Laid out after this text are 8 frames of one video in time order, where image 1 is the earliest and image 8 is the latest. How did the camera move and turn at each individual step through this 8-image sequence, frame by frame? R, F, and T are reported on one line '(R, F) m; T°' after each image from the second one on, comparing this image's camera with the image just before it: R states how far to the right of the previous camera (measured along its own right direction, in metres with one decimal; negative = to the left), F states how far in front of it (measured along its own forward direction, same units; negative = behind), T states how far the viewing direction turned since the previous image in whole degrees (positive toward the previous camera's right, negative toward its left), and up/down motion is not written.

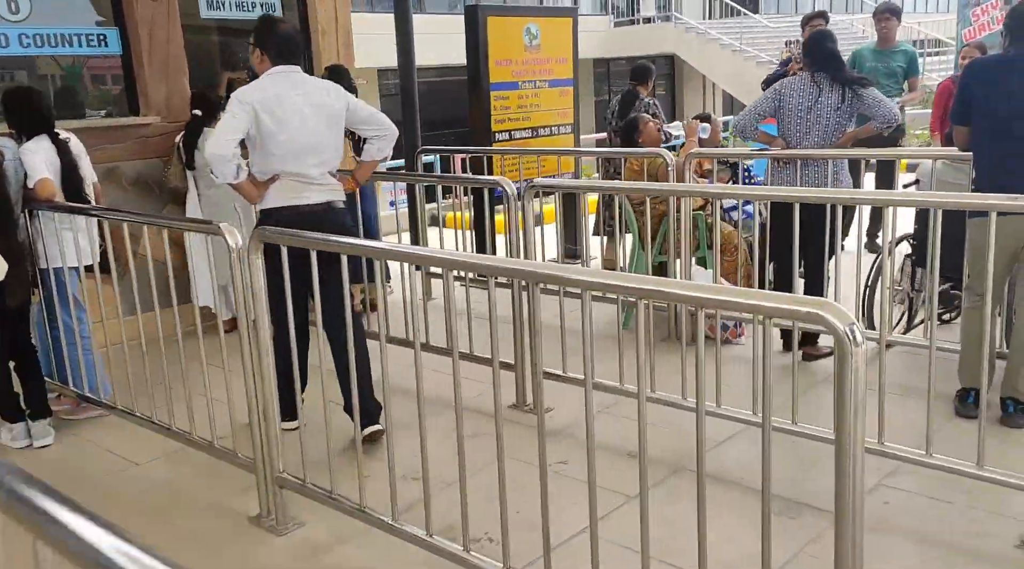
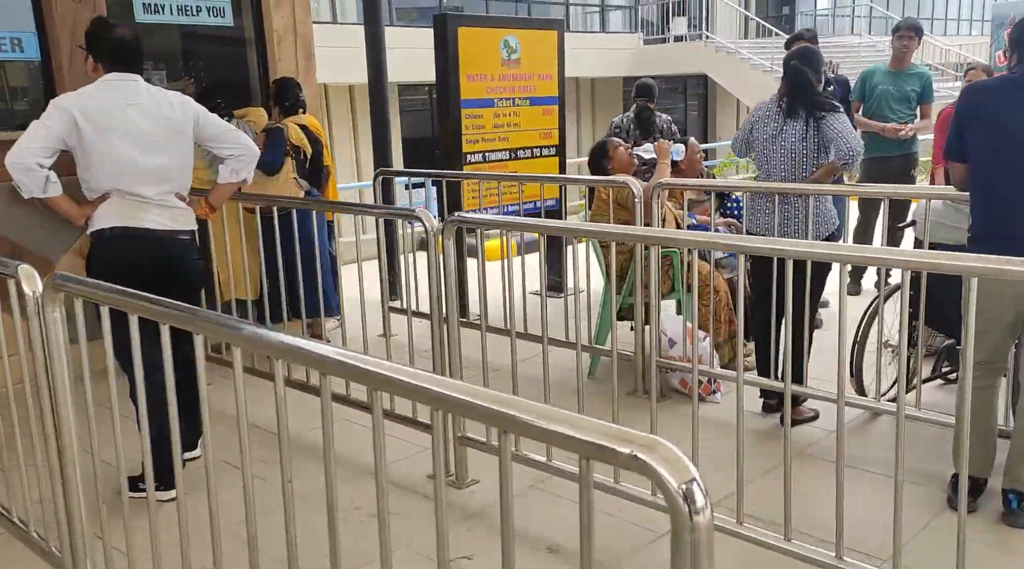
(+0.5, +0.6) m; -2°
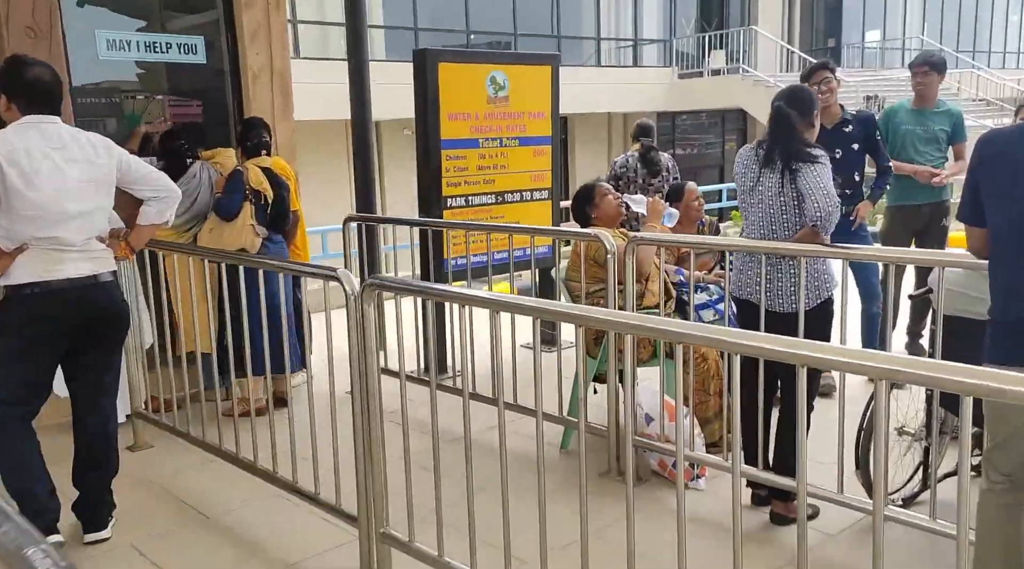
(+0.4, +0.5) m; -3°
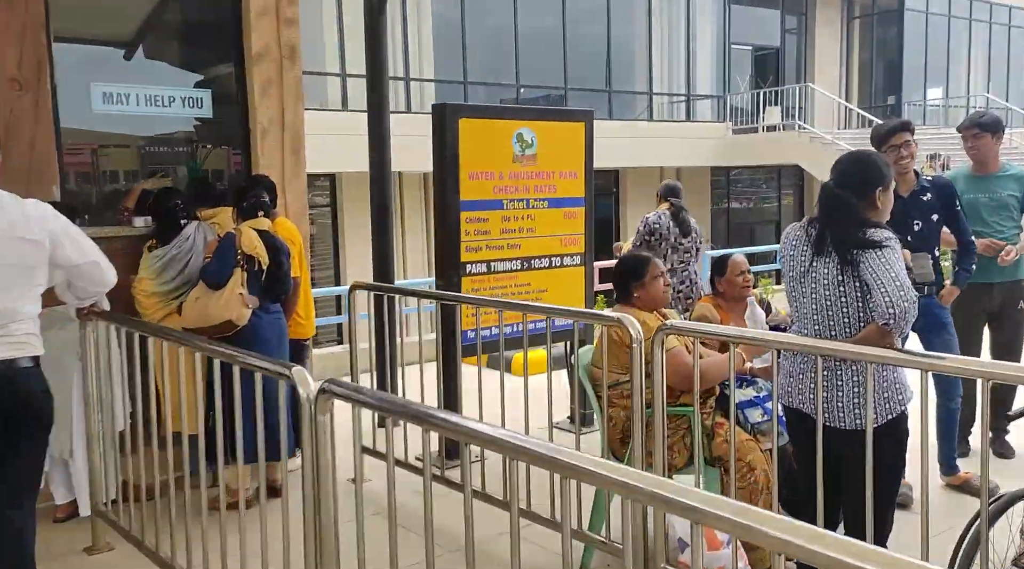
(+0.2, +0.6) m; -3°
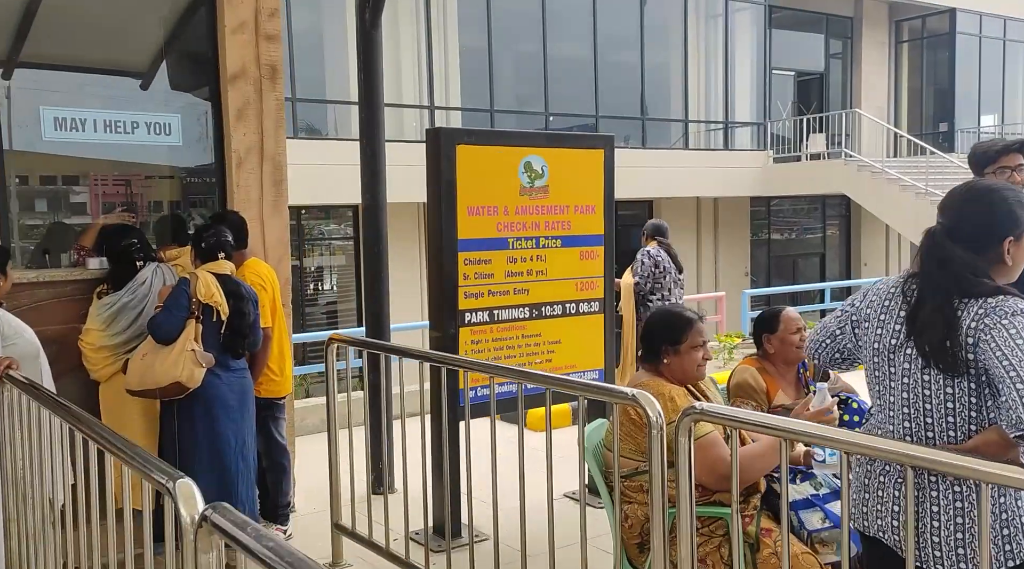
(+0.1, +0.7) m; -2°
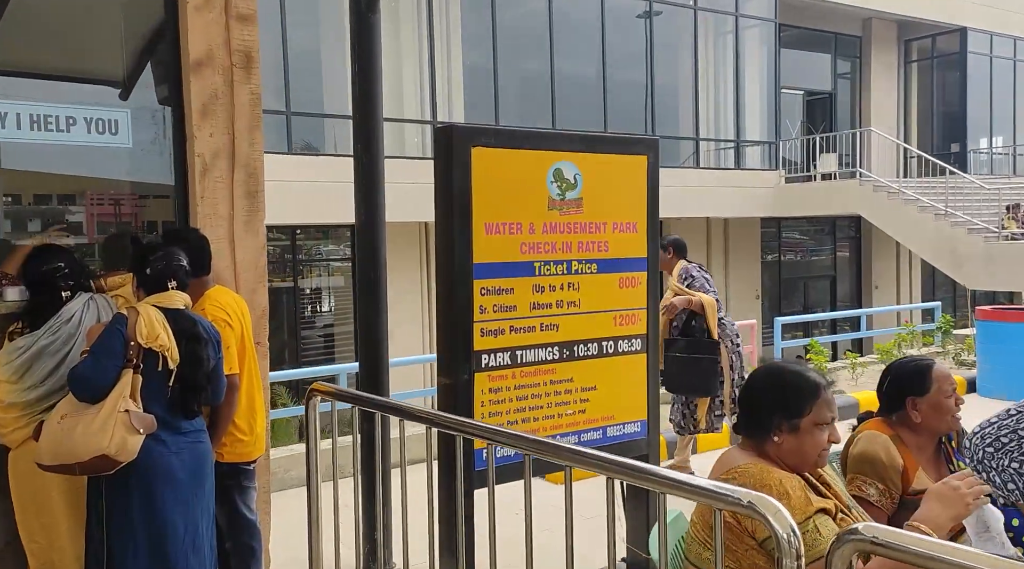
(-0.1, +0.9) m; 0°
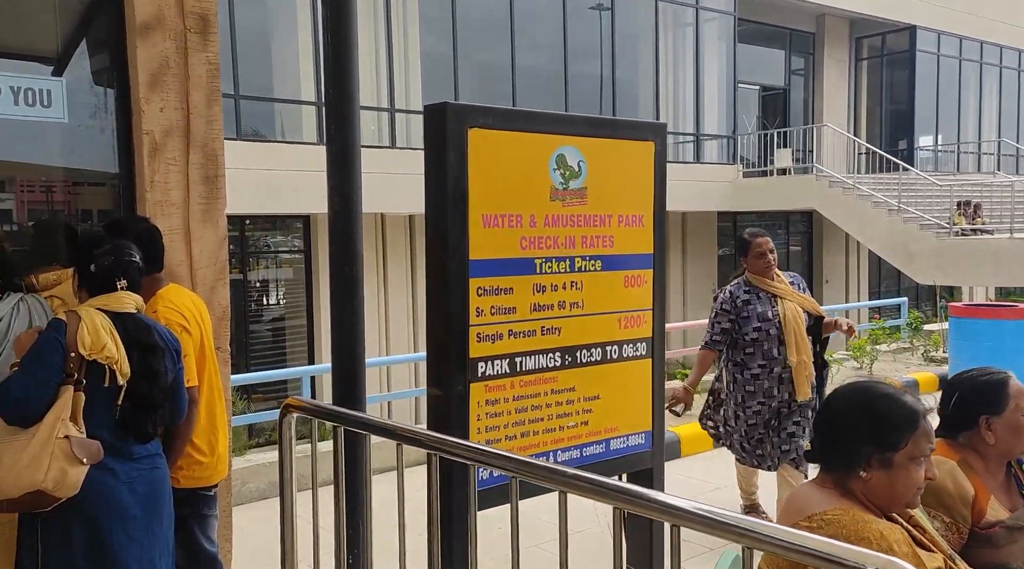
(-0.2, +0.4) m; +3°
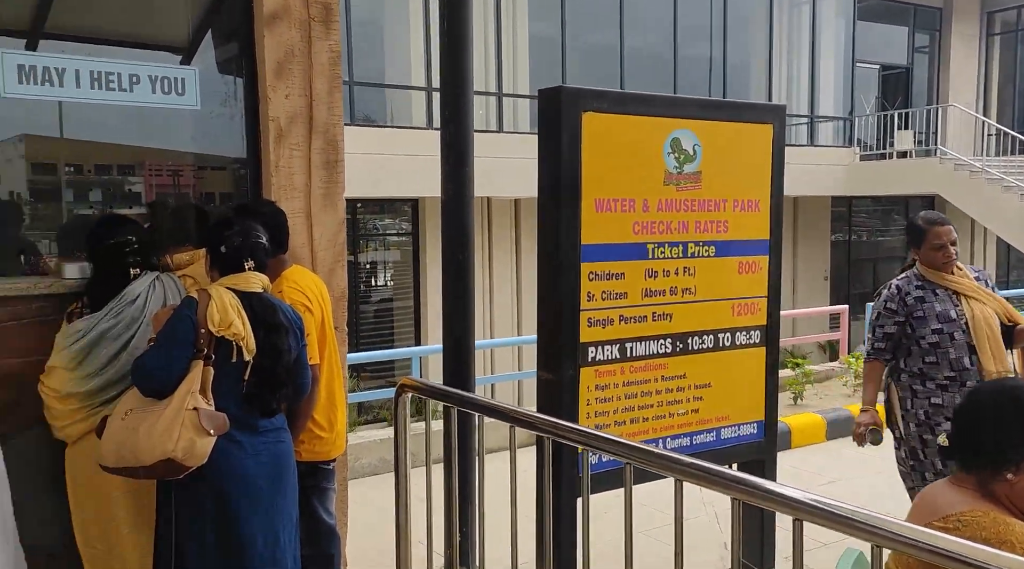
(0.0, 0.0) m; -6°
